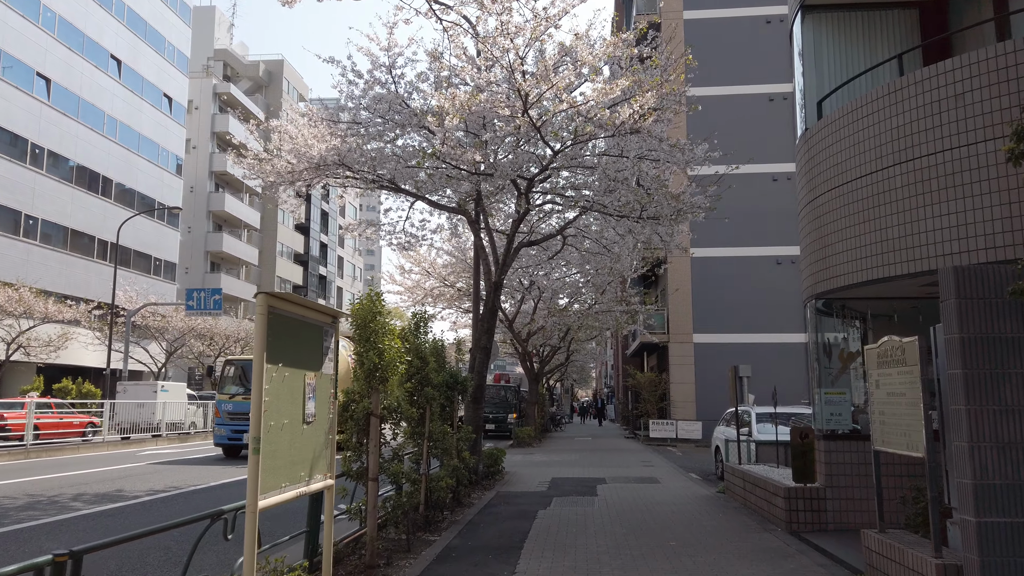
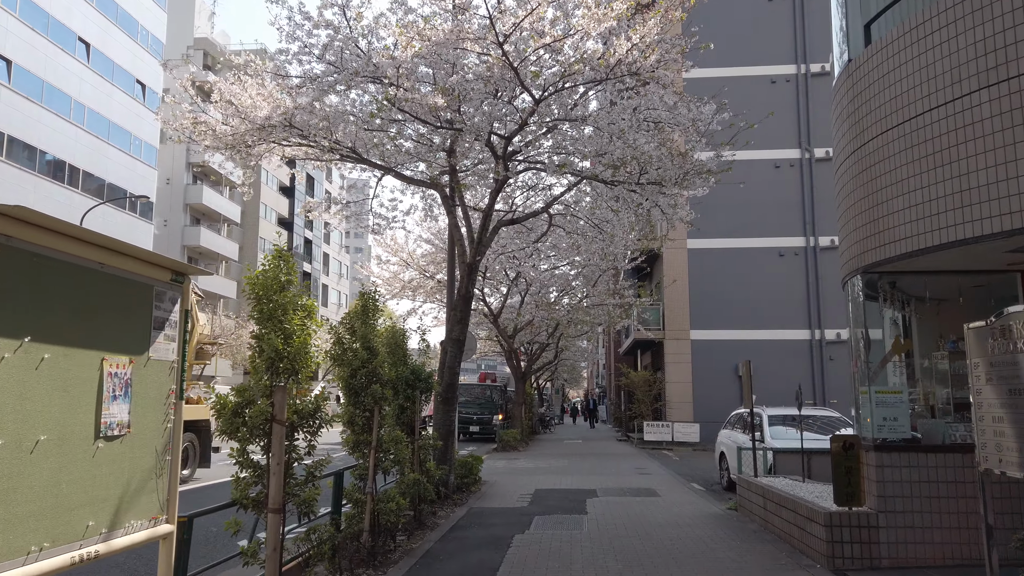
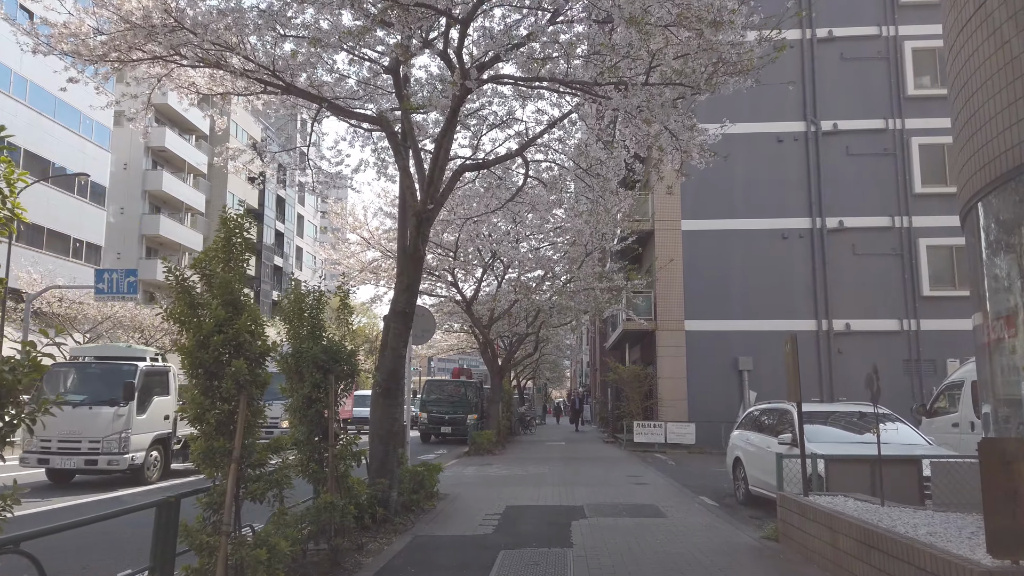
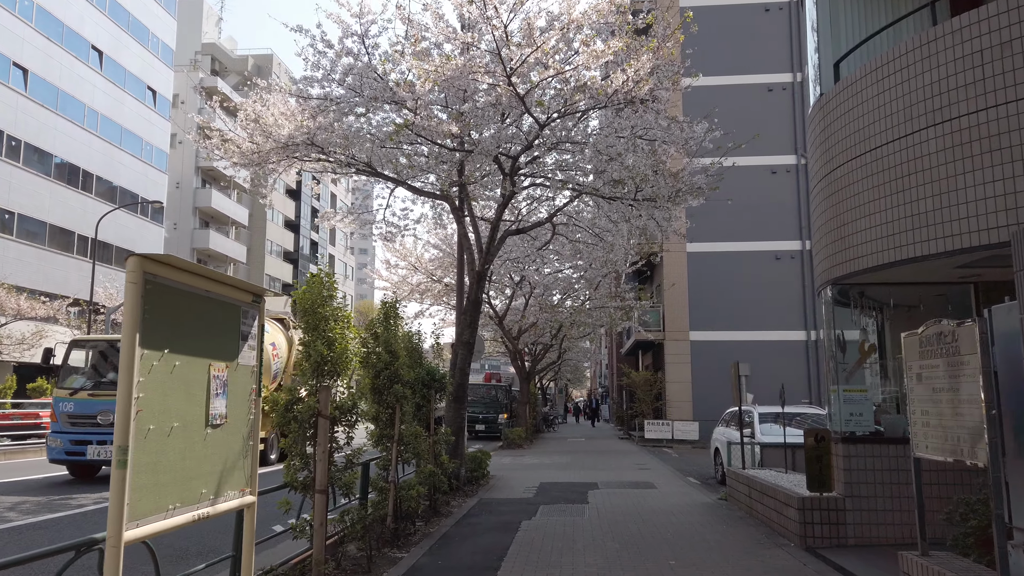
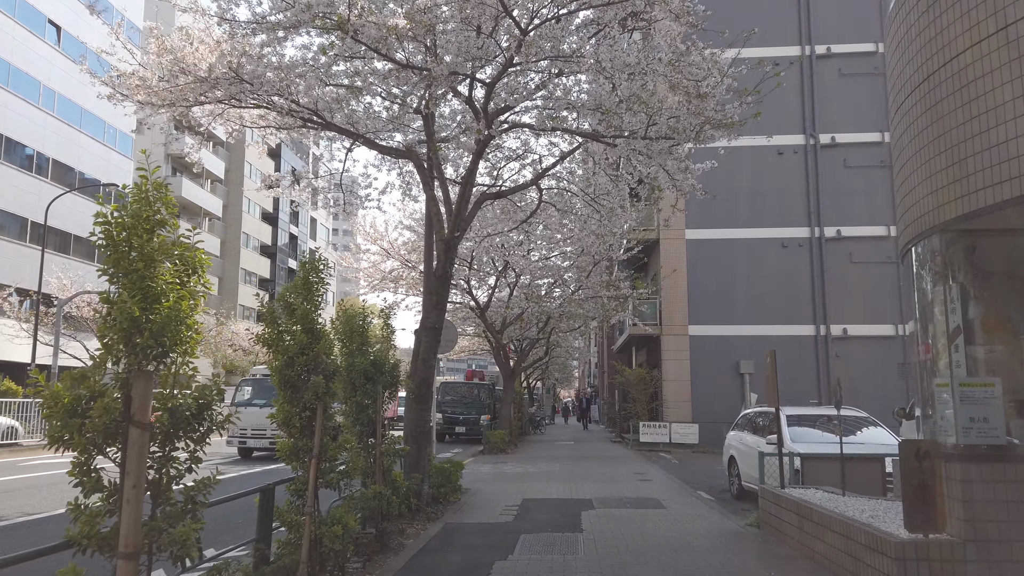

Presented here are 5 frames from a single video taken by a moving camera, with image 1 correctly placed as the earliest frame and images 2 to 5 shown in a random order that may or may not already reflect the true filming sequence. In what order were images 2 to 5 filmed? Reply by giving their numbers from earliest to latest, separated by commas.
4, 2, 5, 3
